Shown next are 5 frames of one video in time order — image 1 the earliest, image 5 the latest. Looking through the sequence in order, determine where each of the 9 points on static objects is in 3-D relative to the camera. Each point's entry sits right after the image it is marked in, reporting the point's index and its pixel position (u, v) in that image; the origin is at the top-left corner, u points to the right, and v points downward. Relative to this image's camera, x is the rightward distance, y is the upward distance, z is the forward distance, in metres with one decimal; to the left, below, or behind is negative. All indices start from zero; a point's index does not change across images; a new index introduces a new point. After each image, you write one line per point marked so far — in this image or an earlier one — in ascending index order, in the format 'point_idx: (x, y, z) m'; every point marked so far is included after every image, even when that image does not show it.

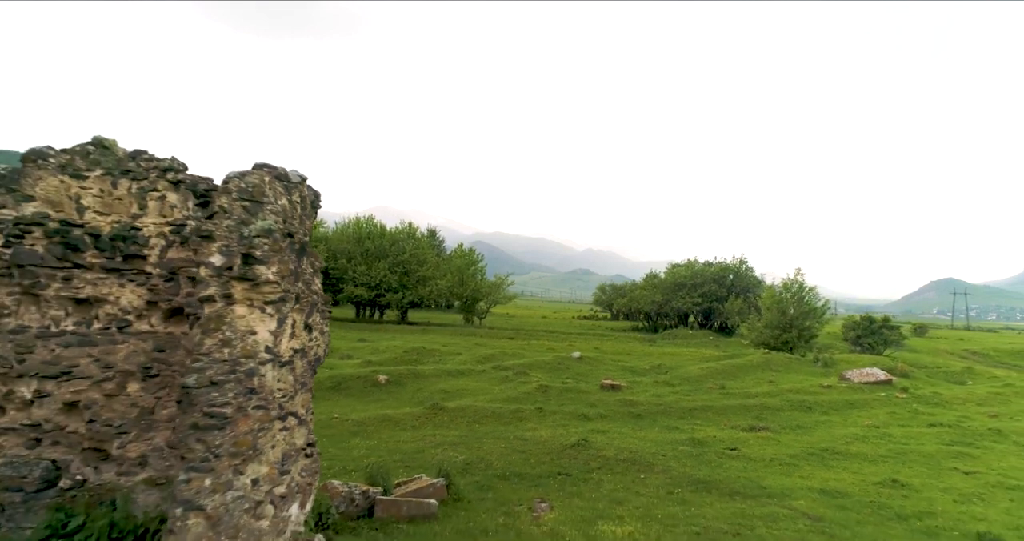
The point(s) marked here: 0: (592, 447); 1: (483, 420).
0: (+1.6, -3.6, +11.0) m
1: (-0.7, -3.6, +13.5) m
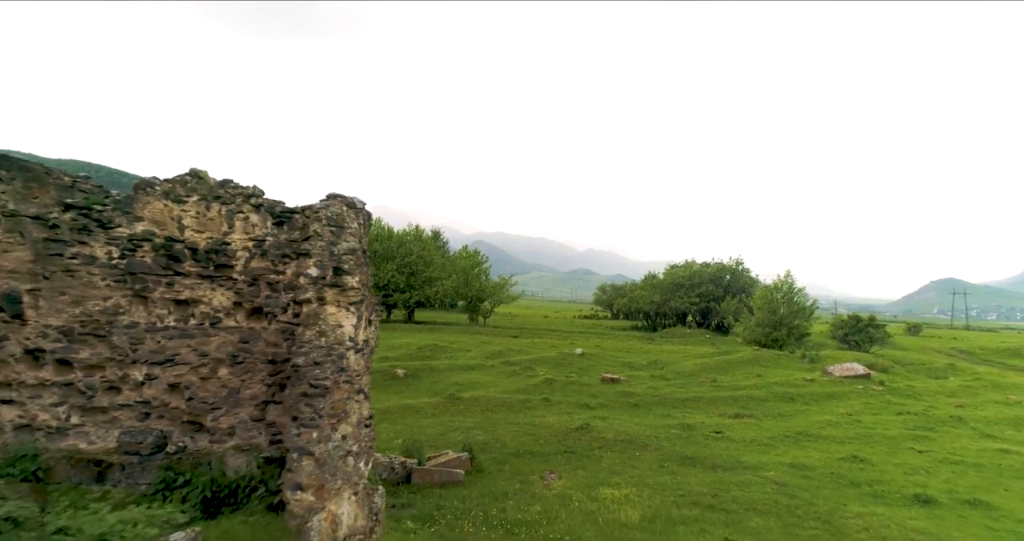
0: (+1.9, -3.7, +12.5) m
1: (-0.4, -3.7, +14.9) m
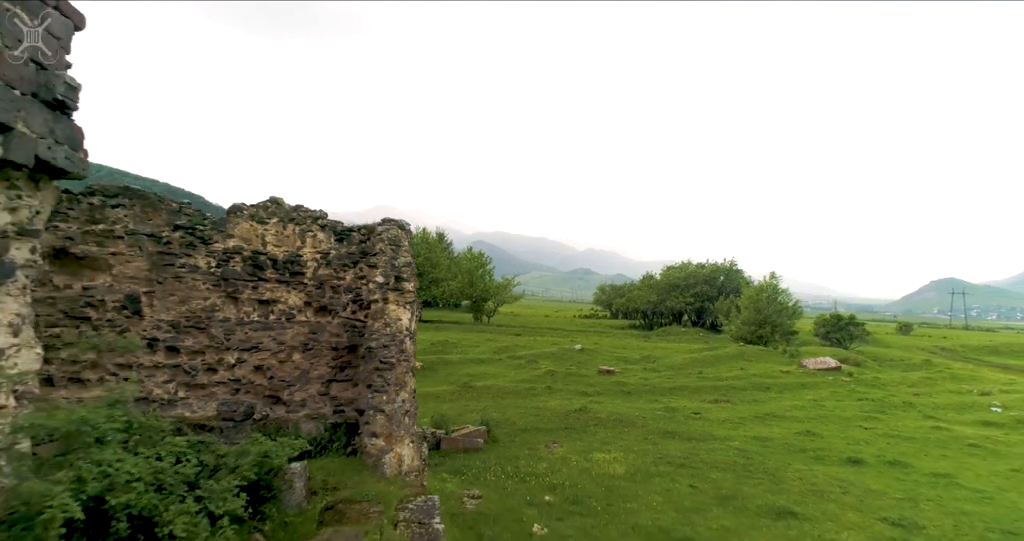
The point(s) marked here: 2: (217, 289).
0: (+2.1, -3.8, +14.6) m
1: (-0.2, -3.8, +17.0) m
2: (-5.2, -0.3, +9.6) m
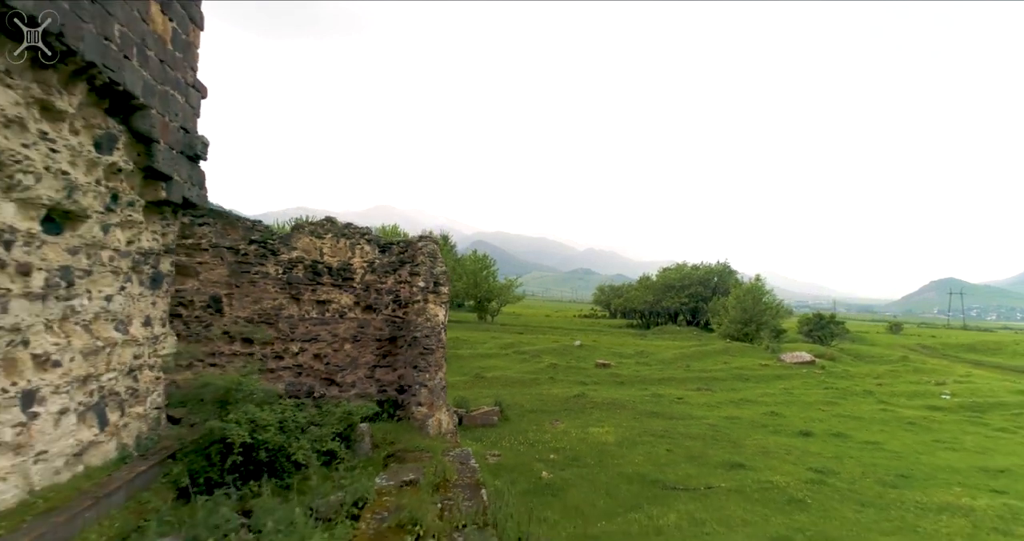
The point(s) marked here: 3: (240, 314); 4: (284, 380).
0: (+2.3, -3.9, +16.8) m
1: (0.0, -3.9, +19.3) m
2: (-4.9, -0.4, +11.8) m
3: (-5.6, -0.9, +11.4) m
4: (-4.9, -2.3, +11.7) m
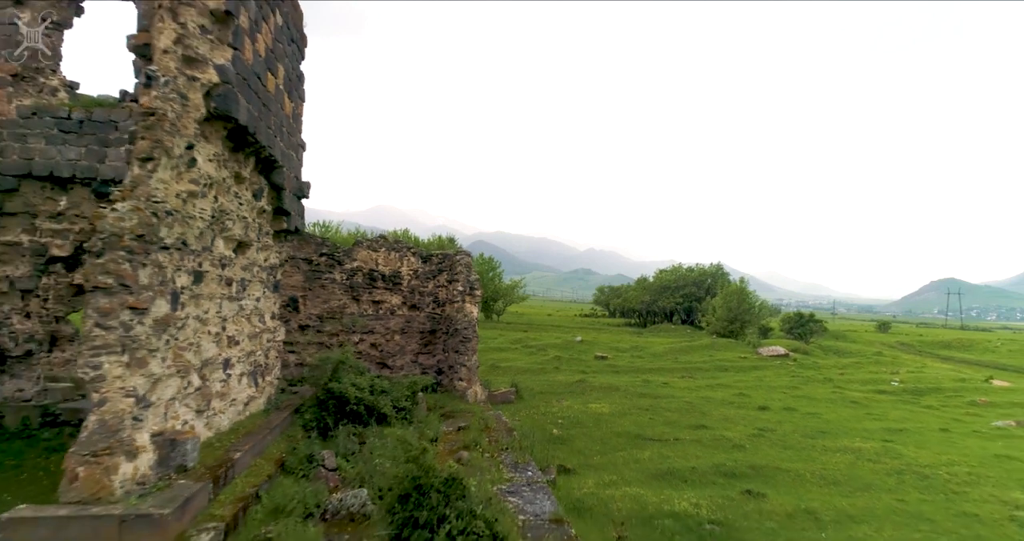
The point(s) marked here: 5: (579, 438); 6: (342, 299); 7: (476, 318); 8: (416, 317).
0: (+2.8, -4.1, +19.9) m
1: (+0.5, -4.1, +22.4) m
2: (-4.5, -0.6, +14.9) m
3: (-5.2, -1.1, +14.5) m
4: (-4.4, -2.5, +14.8) m
5: (+1.5, -3.7, +12.0) m
6: (-4.6, -0.8, +14.8) m
7: (-1.0, -1.3, +15.4) m
8: (-2.8, -1.3, +15.5) m
